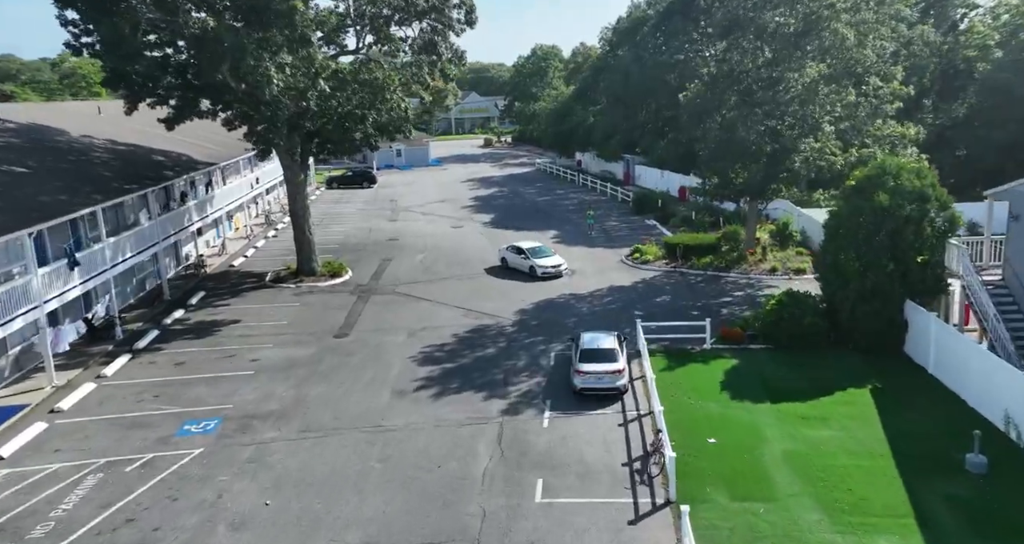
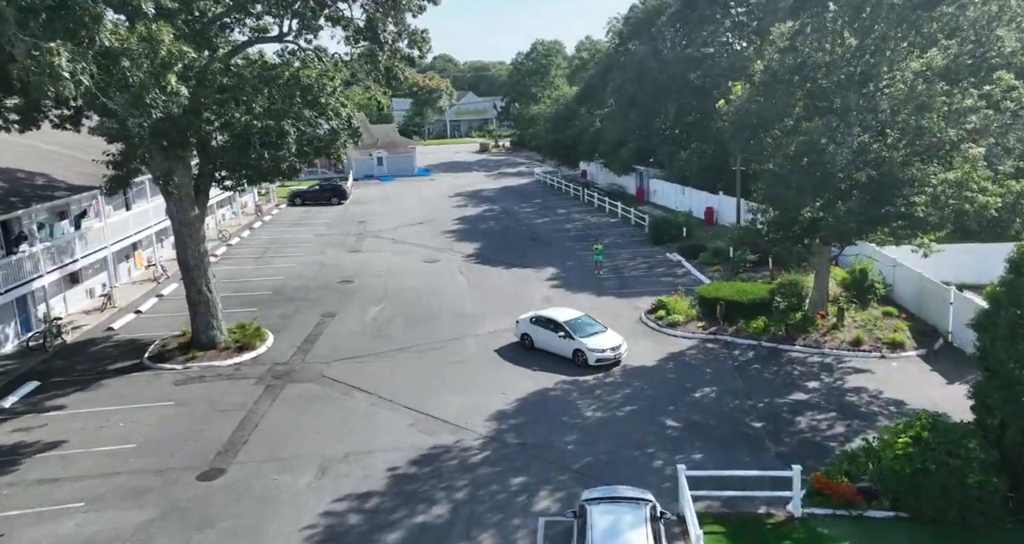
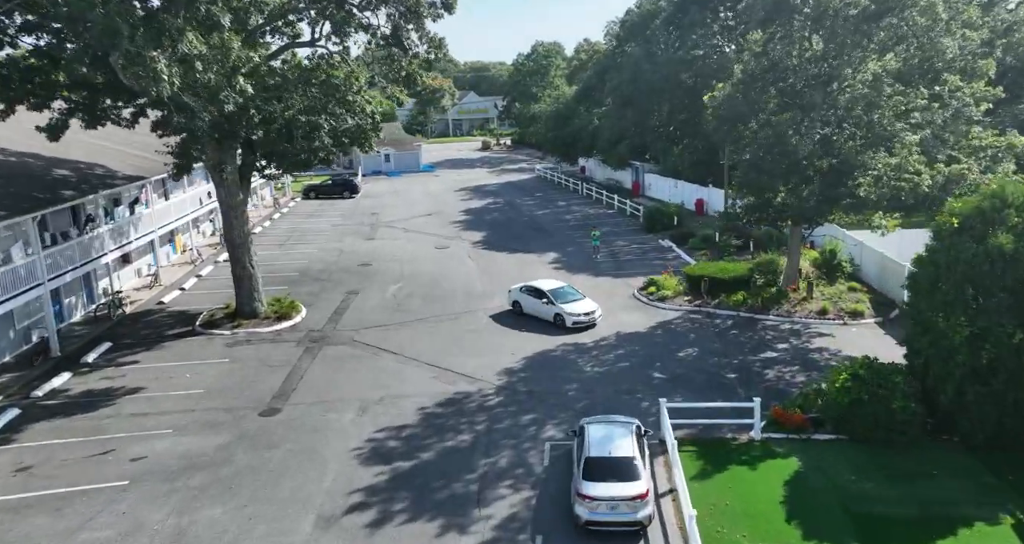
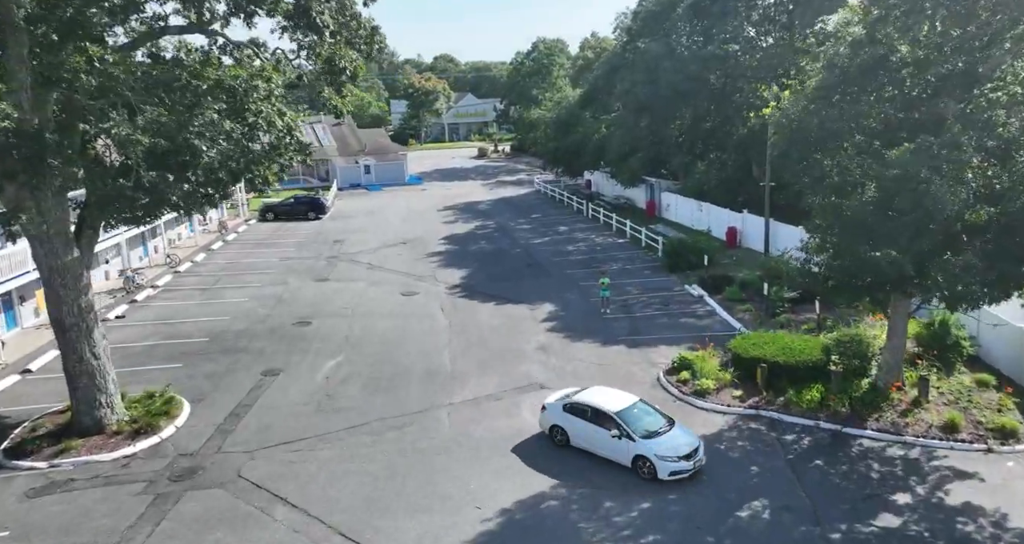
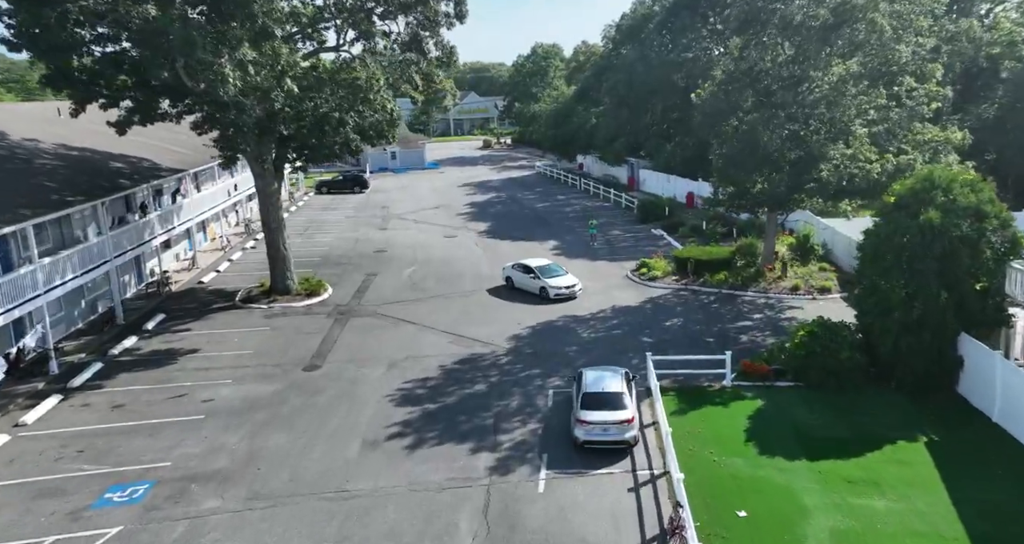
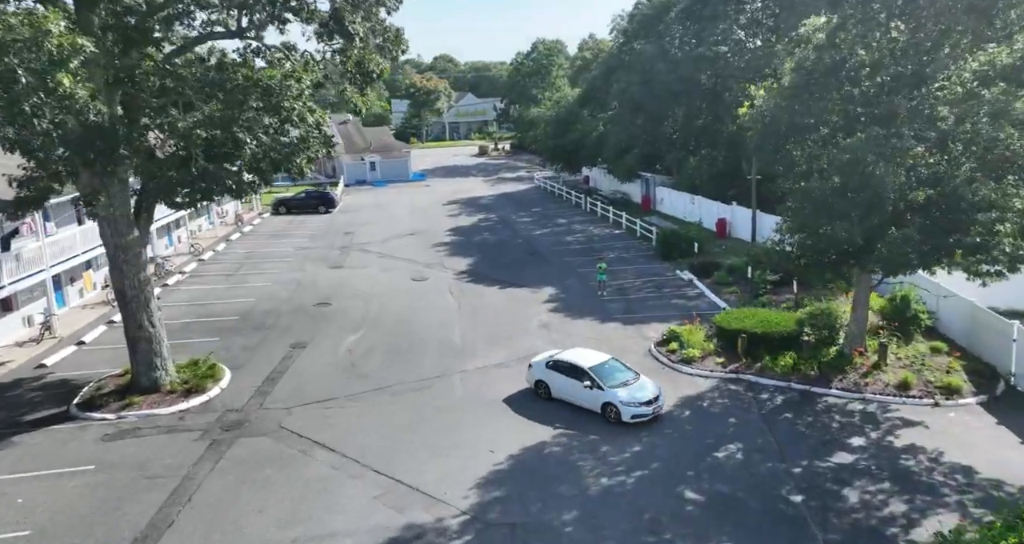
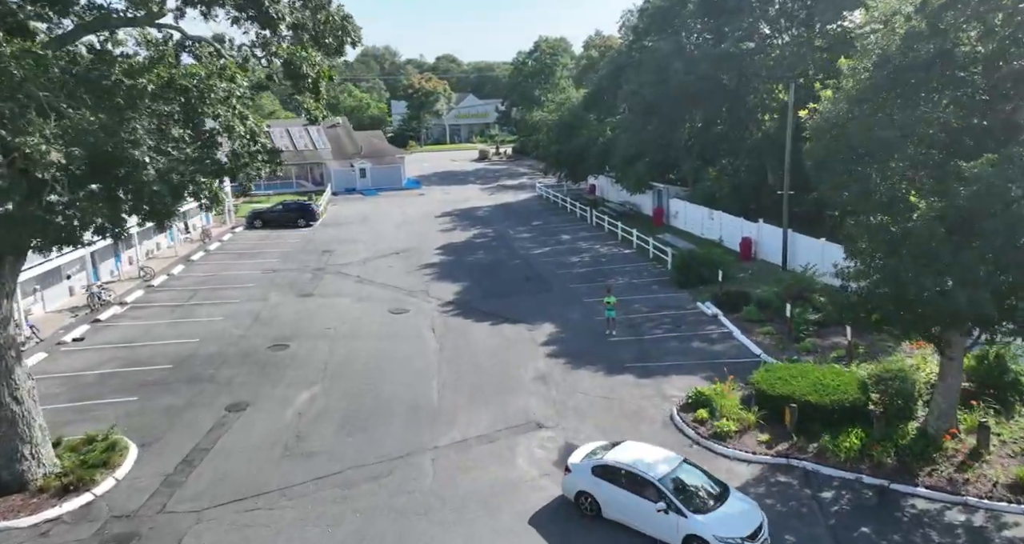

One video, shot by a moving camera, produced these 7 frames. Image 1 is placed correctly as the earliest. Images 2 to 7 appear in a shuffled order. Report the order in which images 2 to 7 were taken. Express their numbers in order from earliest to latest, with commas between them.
5, 3, 2, 6, 4, 7
